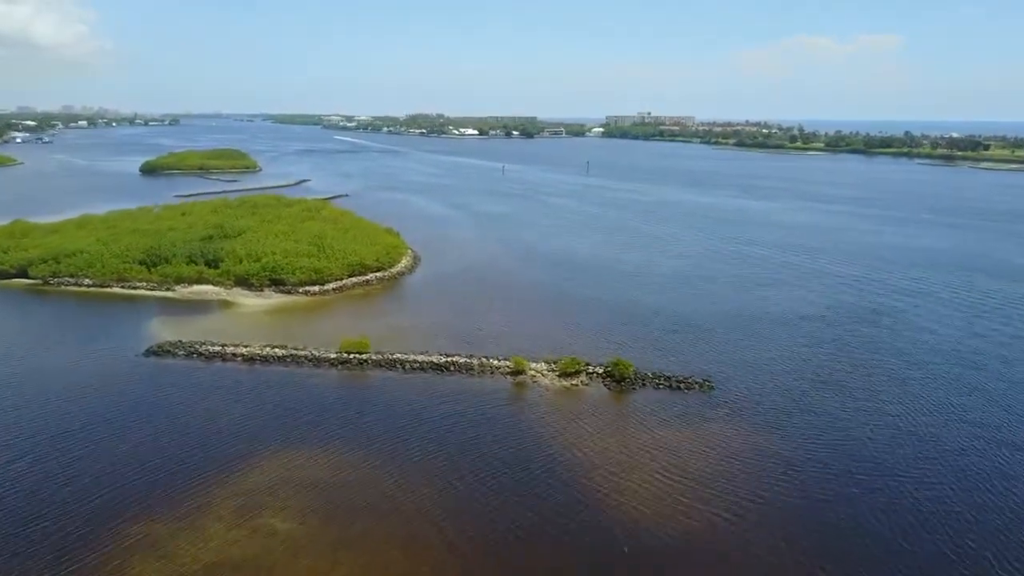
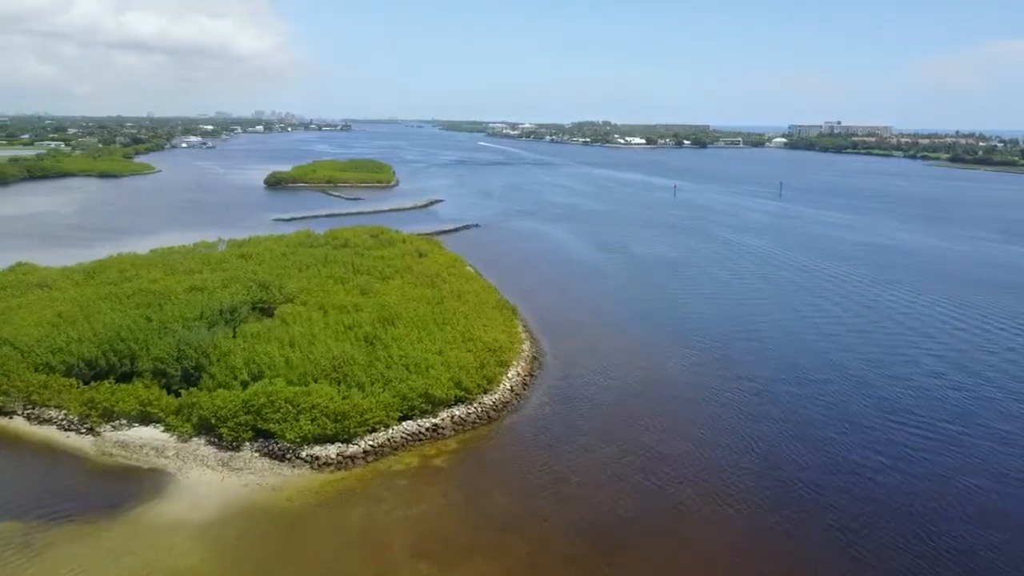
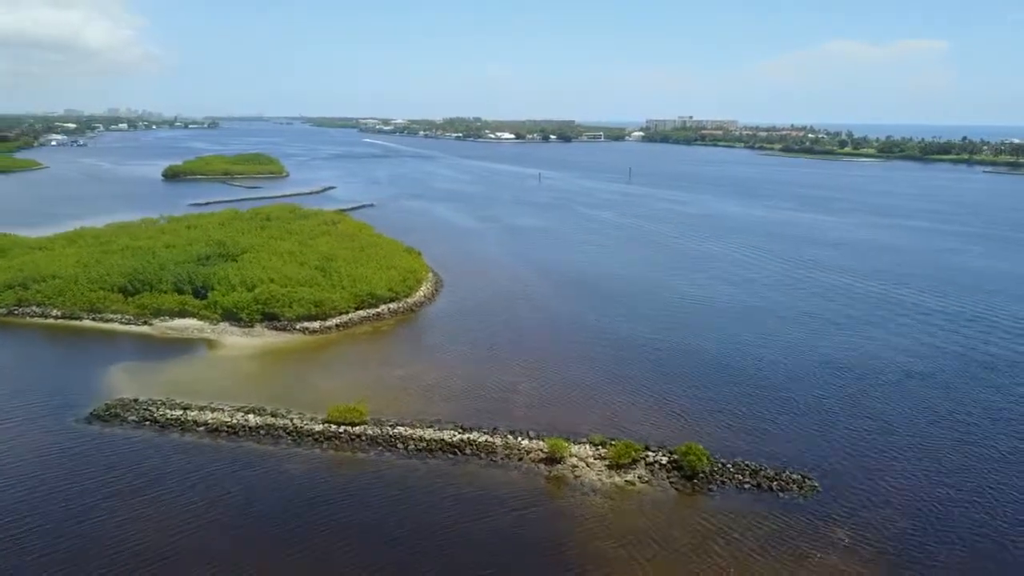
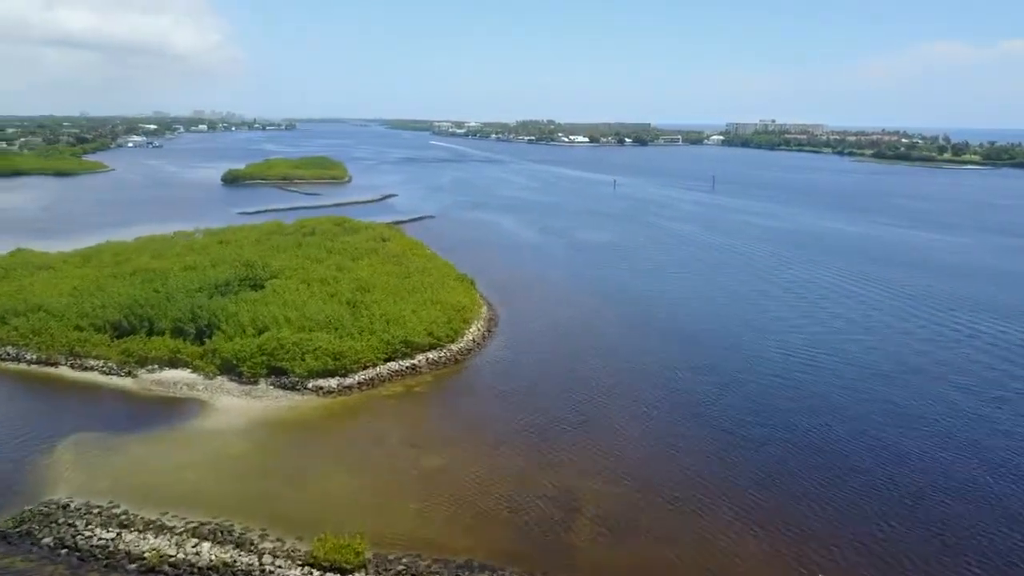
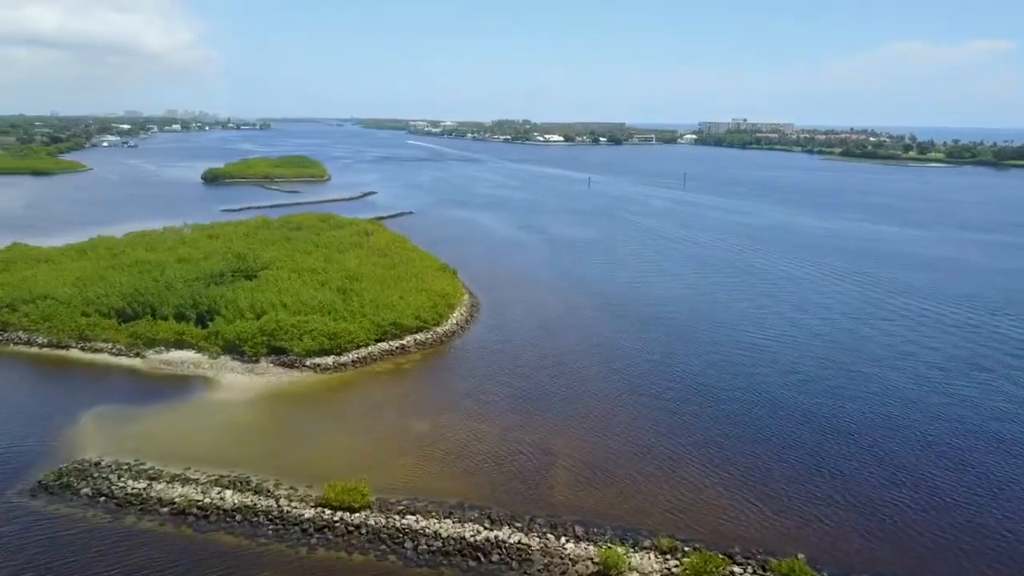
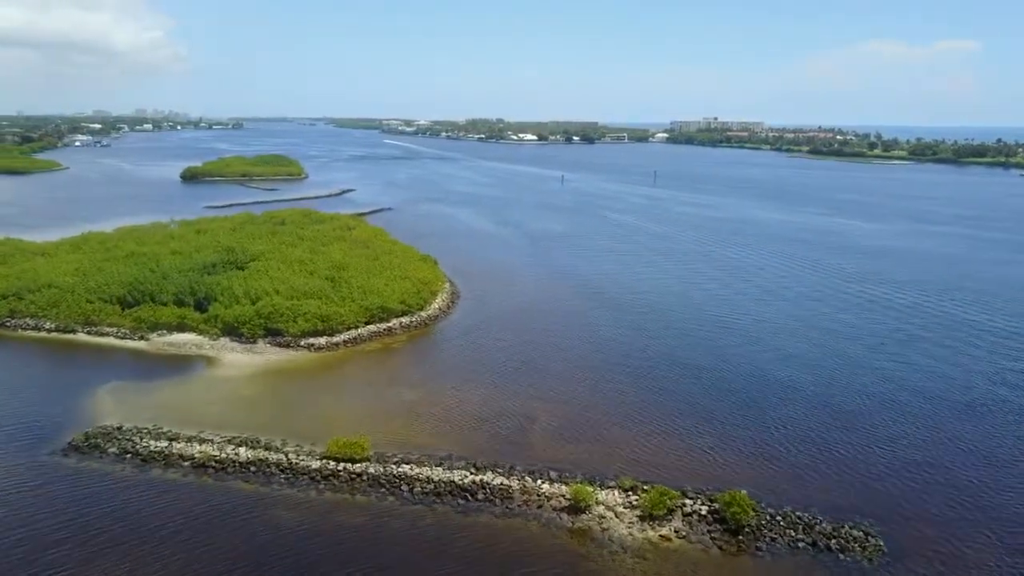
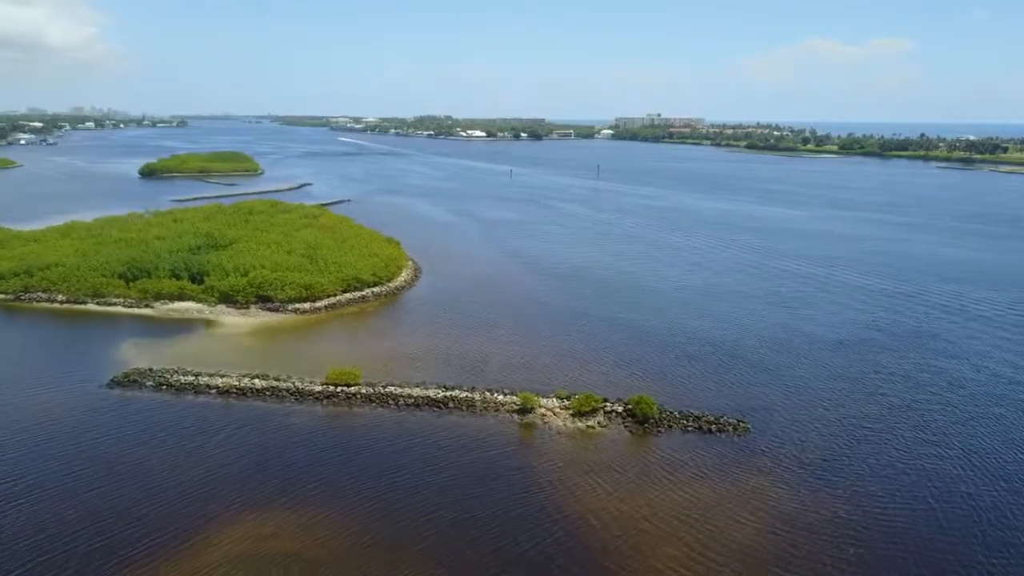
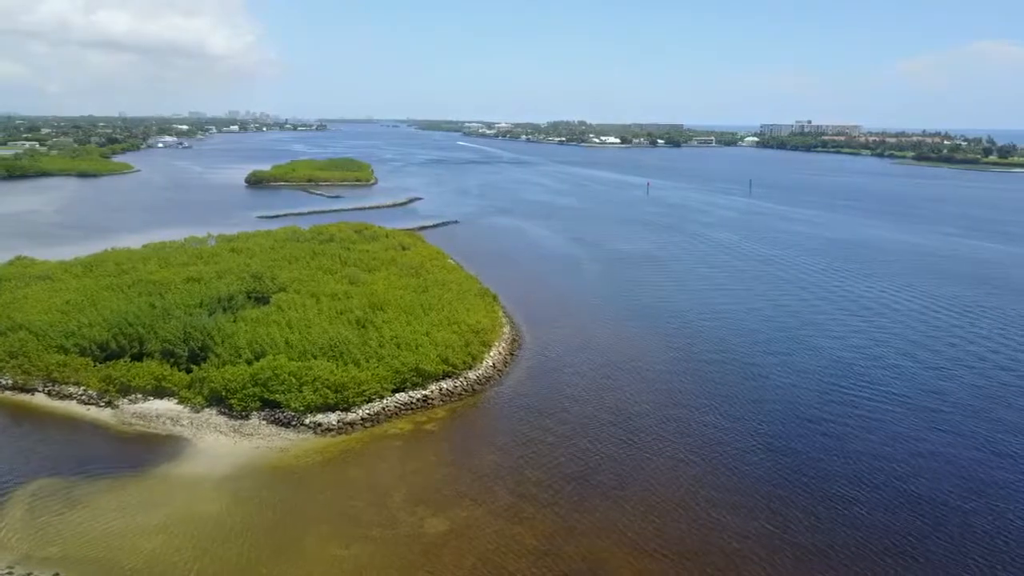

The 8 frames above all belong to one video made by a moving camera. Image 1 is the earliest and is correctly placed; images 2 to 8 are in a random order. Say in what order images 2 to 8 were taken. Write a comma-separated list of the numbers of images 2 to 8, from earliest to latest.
7, 3, 6, 5, 4, 8, 2
